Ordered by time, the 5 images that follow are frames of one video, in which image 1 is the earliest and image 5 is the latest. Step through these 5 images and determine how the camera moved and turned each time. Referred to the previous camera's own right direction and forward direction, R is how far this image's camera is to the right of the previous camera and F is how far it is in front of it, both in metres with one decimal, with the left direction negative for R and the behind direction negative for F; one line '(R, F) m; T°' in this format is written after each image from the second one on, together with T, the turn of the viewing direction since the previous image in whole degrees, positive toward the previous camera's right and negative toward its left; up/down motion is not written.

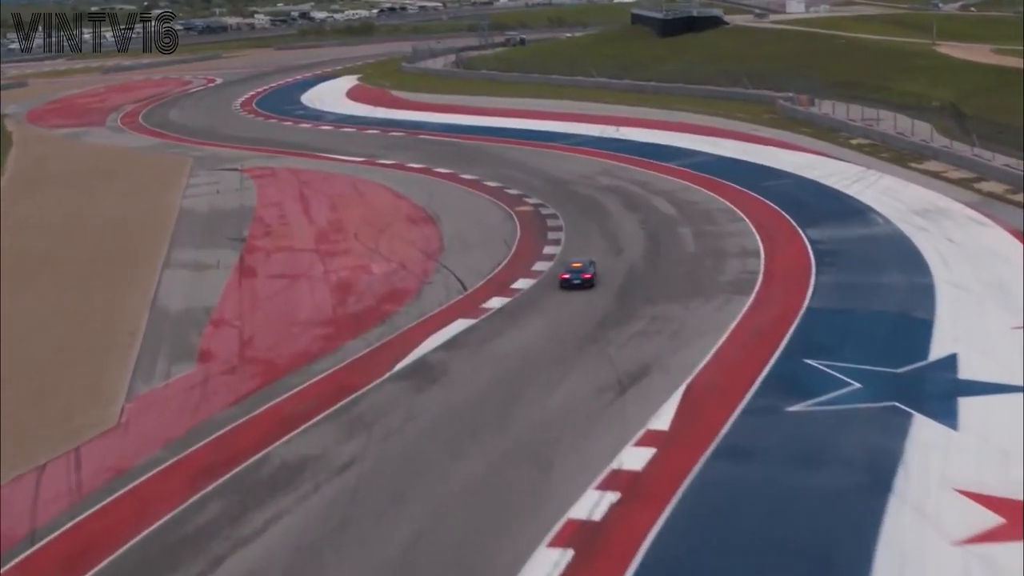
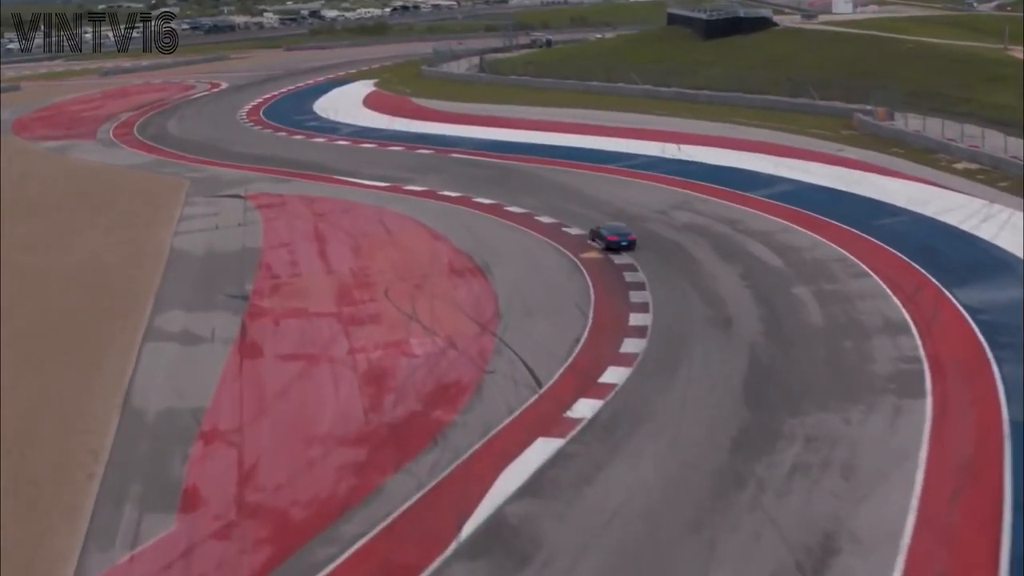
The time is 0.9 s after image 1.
(-0.6, +4.3) m; 0°
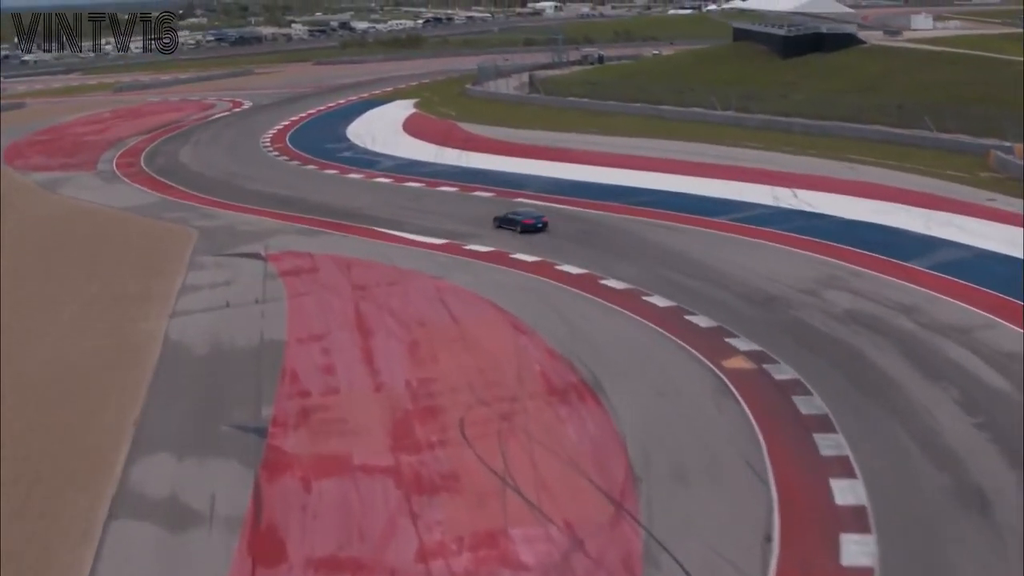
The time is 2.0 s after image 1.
(-0.7, +5.1) m; -1°
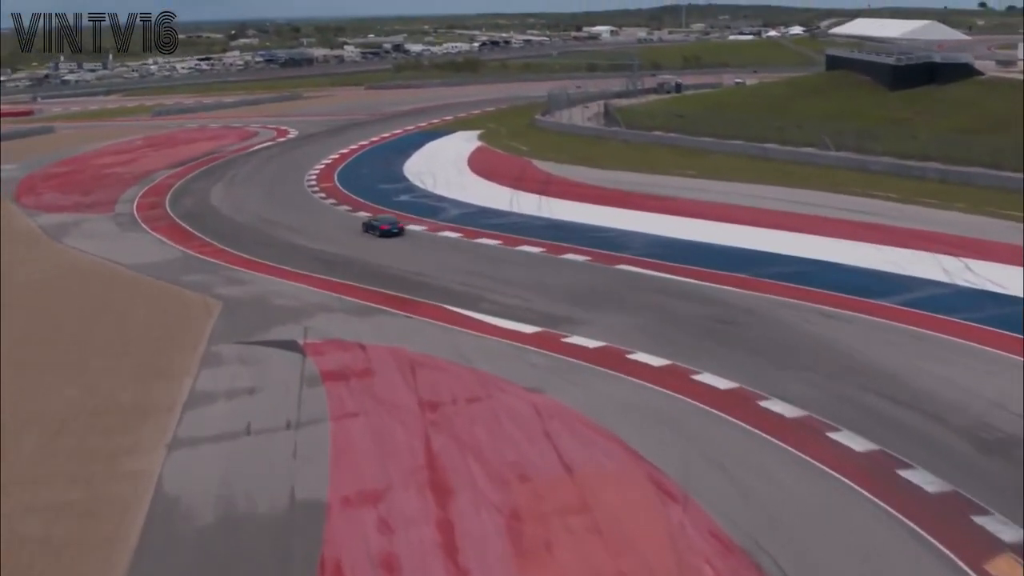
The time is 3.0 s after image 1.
(-0.6, +4.7) m; -2°
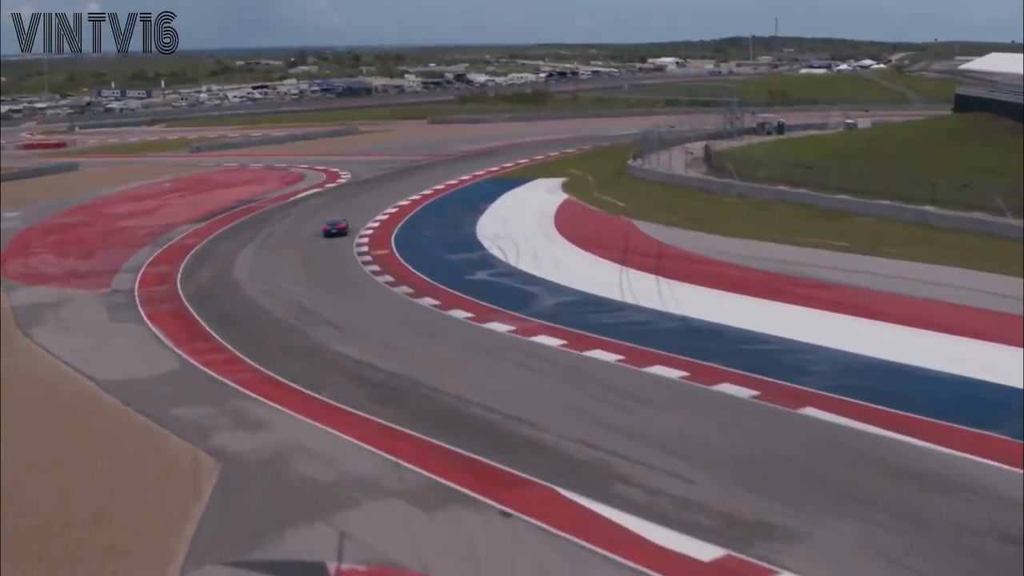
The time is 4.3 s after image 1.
(-0.6, +6.1) m; -2°
